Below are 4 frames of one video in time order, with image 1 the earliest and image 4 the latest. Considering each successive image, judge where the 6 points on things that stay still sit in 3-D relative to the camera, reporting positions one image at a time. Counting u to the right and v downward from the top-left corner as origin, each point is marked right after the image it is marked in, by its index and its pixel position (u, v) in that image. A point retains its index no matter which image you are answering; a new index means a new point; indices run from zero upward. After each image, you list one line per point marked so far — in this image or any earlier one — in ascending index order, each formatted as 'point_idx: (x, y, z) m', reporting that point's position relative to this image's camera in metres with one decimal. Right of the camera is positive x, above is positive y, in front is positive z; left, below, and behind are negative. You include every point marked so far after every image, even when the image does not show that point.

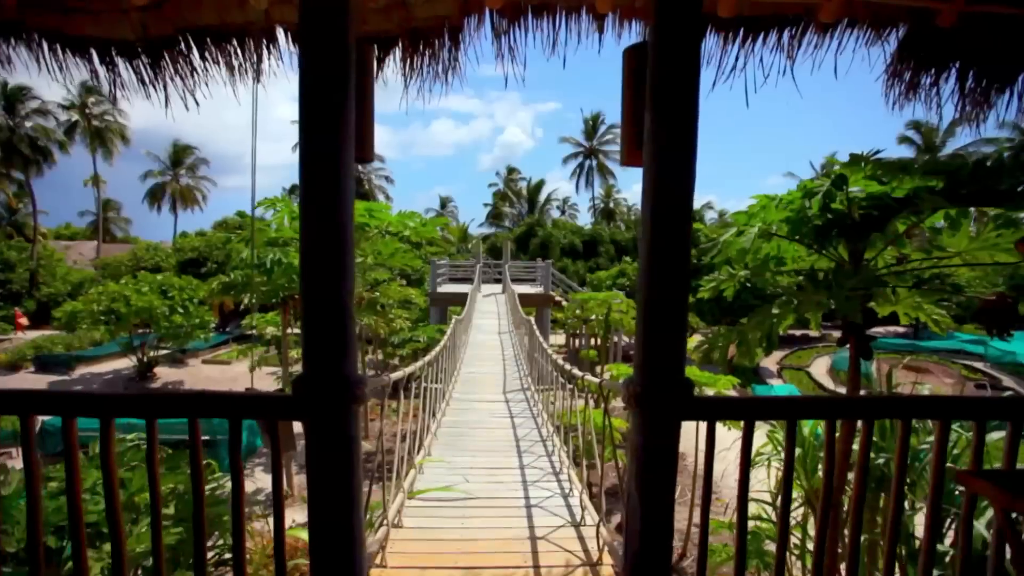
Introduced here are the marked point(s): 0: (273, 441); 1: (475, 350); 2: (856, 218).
0: (-0.7, -0.4, +1.7) m
1: (-0.7, -1.1, +10.4) m
2: (+1.8, +0.4, +3.1) m
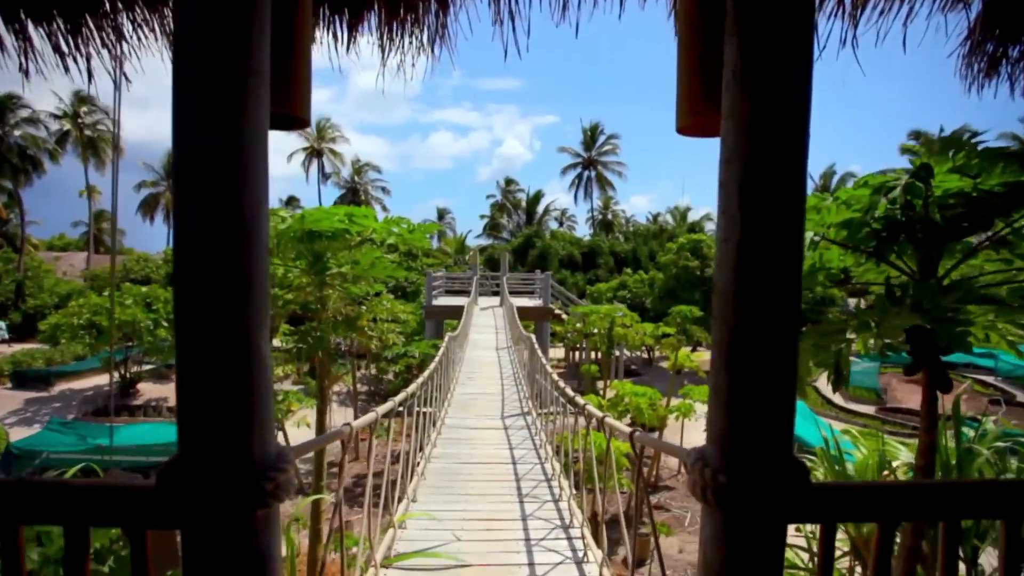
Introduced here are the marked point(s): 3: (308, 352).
0: (-0.7, -0.5, +1.1) m
1: (-0.7, -1.3, +9.8) m
2: (+1.8, +0.3, +2.5) m
3: (-1.7, -0.6, +5.1) m
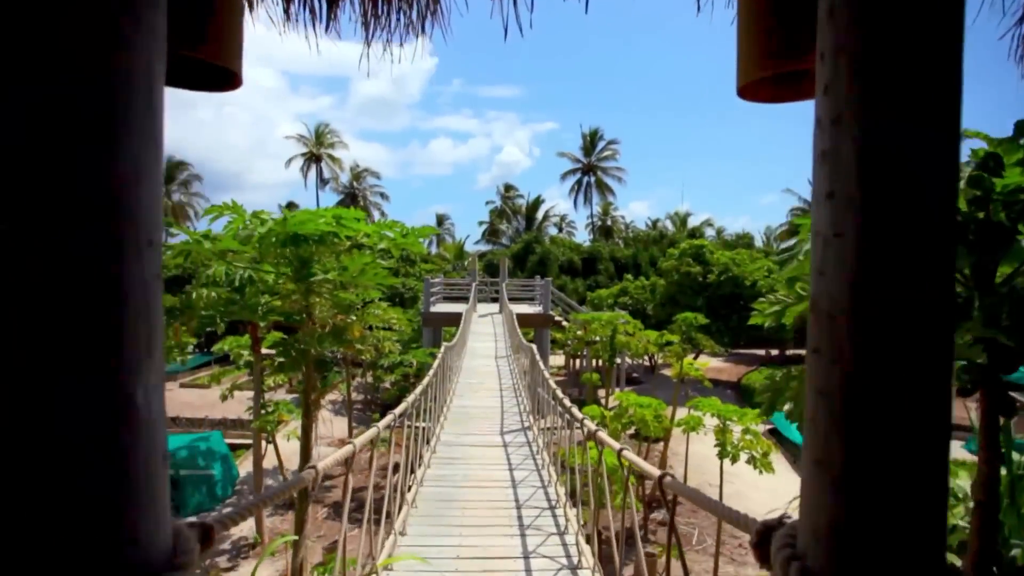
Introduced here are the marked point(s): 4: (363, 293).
0: (-0.7, -0.5, +0.7) m
1: (-0.7, -1.4, +9.5) m
2: (+1.8, +0.2, +2.2) m
3: (-1.7, -0.6, +4.8) m
4: (-1.3, 0.0, +5.2) m
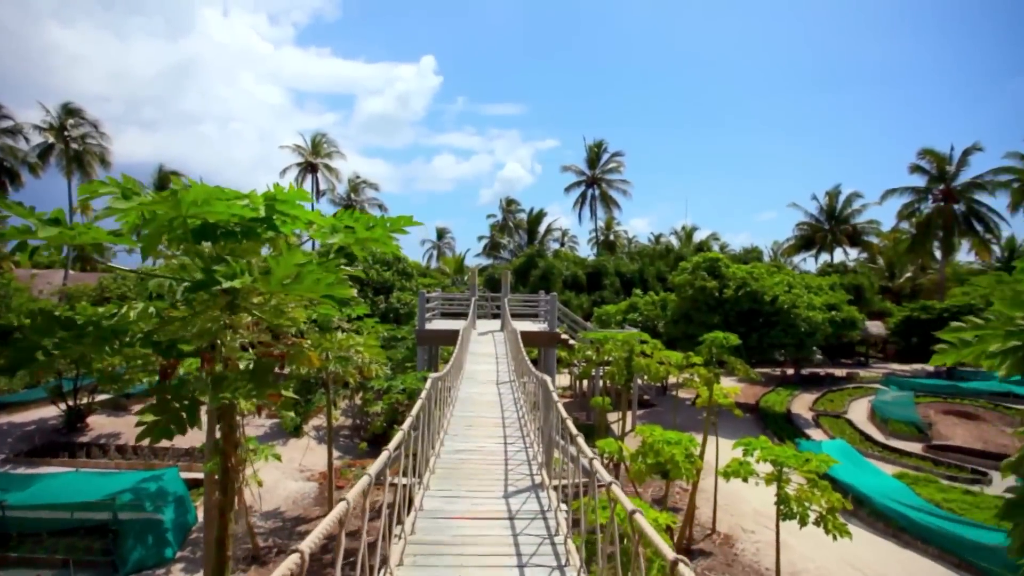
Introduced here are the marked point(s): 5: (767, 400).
0: (-0.6, -0.5, -0.7) m
1: (-0.6, -1.6, +8.0) m
2: (+1.8, +0.2, +0.8) m
3: (-1.7, -0.7, +3.3) m
4: (-1.2, -0.1, +3.8) m
5: (+8.5, -3.8, +19.9) m
